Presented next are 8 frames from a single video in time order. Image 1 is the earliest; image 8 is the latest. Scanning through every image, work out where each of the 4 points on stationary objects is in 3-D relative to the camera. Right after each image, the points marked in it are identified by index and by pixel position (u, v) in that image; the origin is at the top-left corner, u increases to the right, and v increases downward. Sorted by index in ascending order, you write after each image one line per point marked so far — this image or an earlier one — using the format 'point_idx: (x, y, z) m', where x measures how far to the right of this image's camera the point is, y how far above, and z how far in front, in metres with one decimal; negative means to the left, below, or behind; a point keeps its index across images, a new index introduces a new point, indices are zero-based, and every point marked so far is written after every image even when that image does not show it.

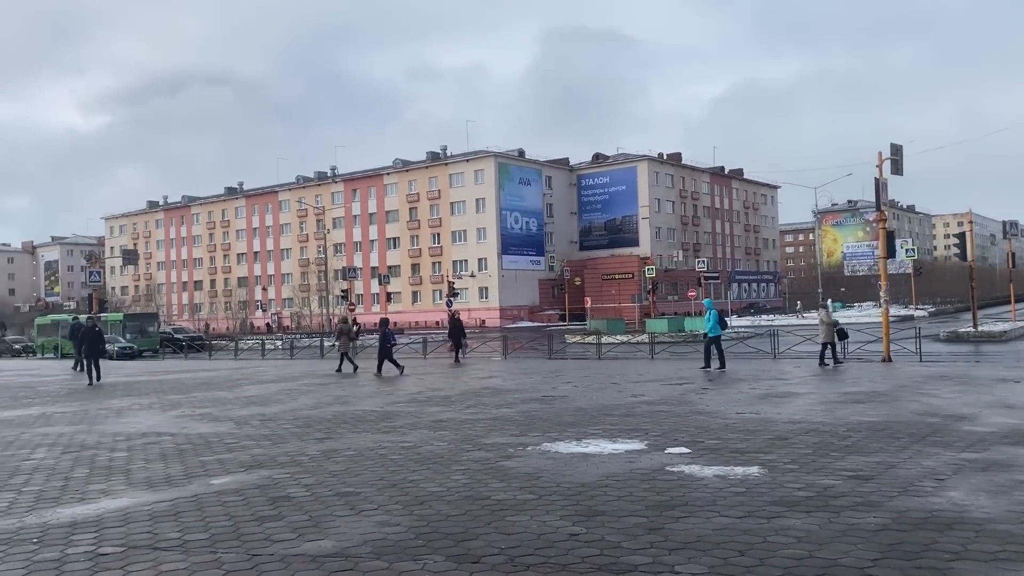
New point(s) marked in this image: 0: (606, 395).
0: (+1.7, -1.9, +14.9) m
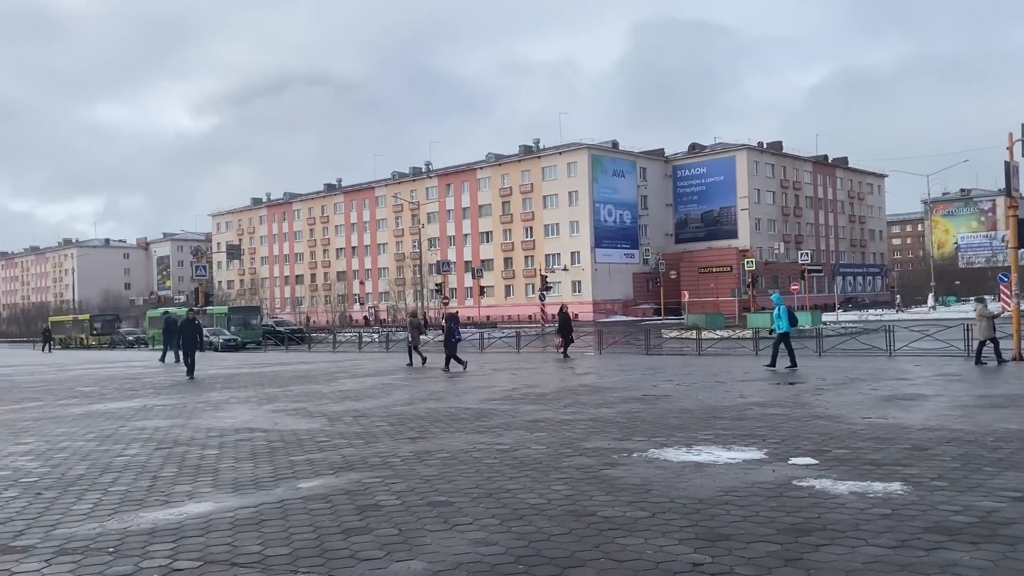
0: (+3.3, -1.8, +14.0) m
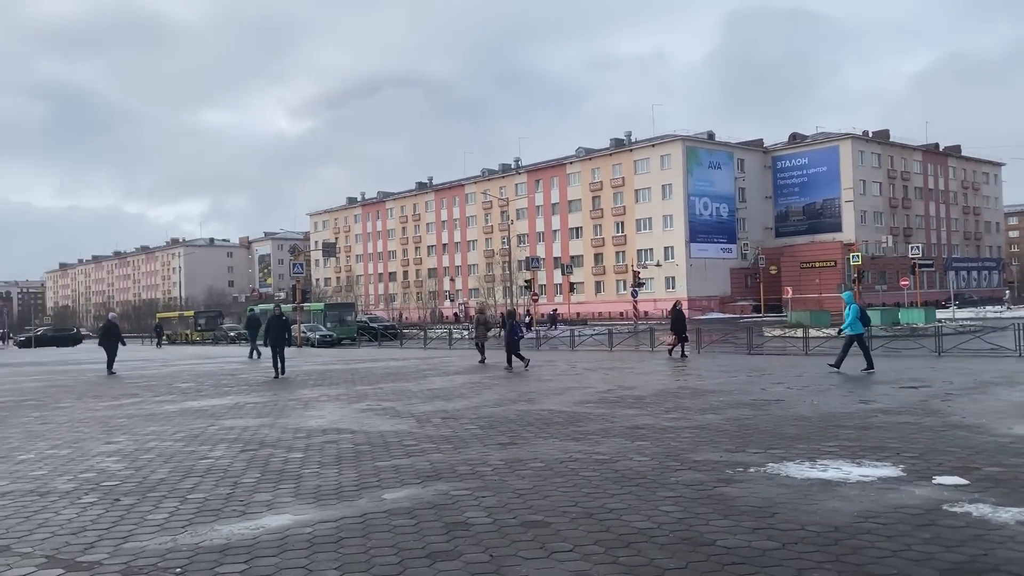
0: (+4.8, -1.7, +12.8) m
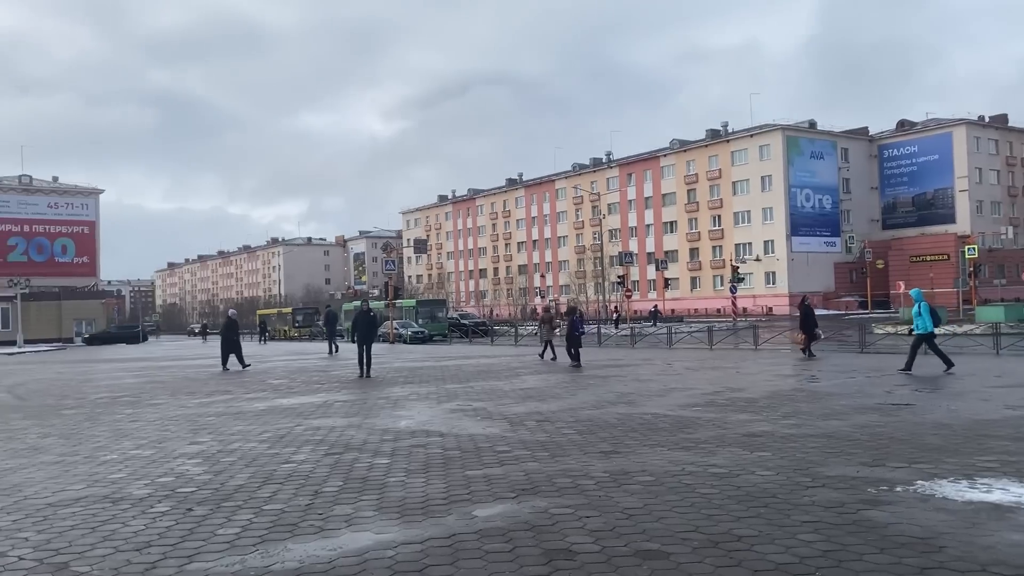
0: (+6.2, -1.6, +11.4) m
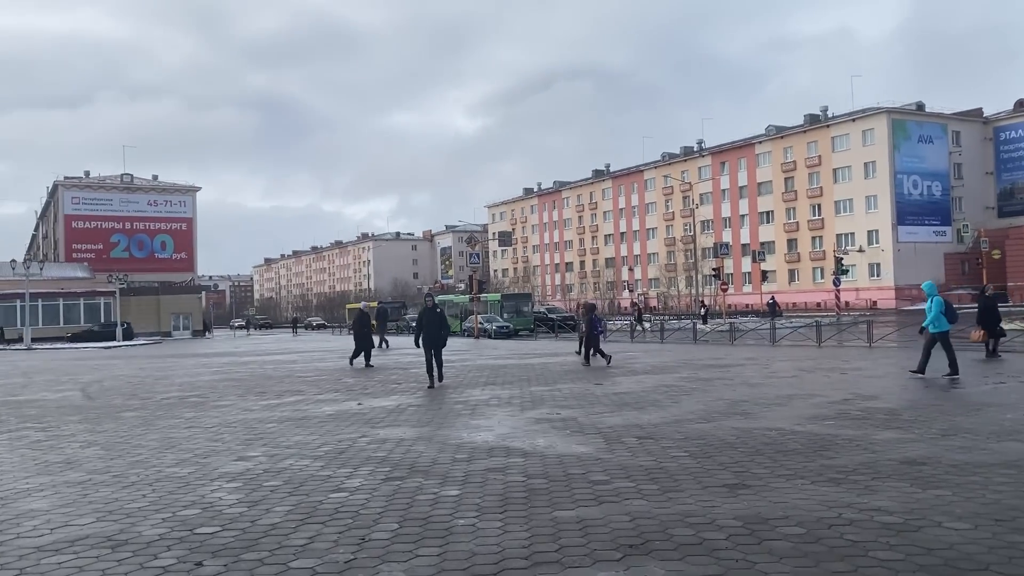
0: (+7.3, -1.5, +9.1) m
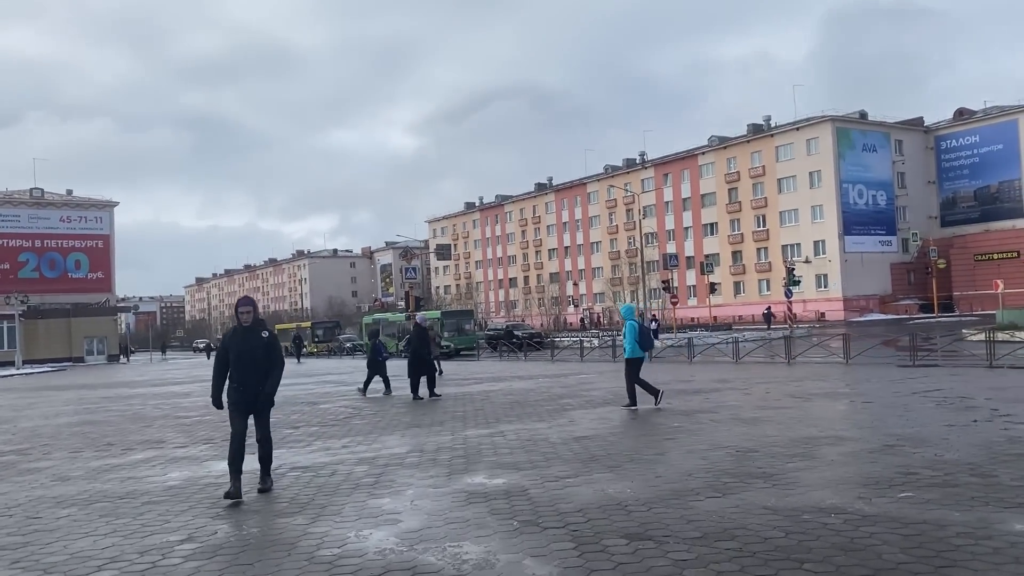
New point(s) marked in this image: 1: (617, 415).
0: (+6.6, -1.5, +6.1) m
1: (+1.6, -1.9, +13.0) m
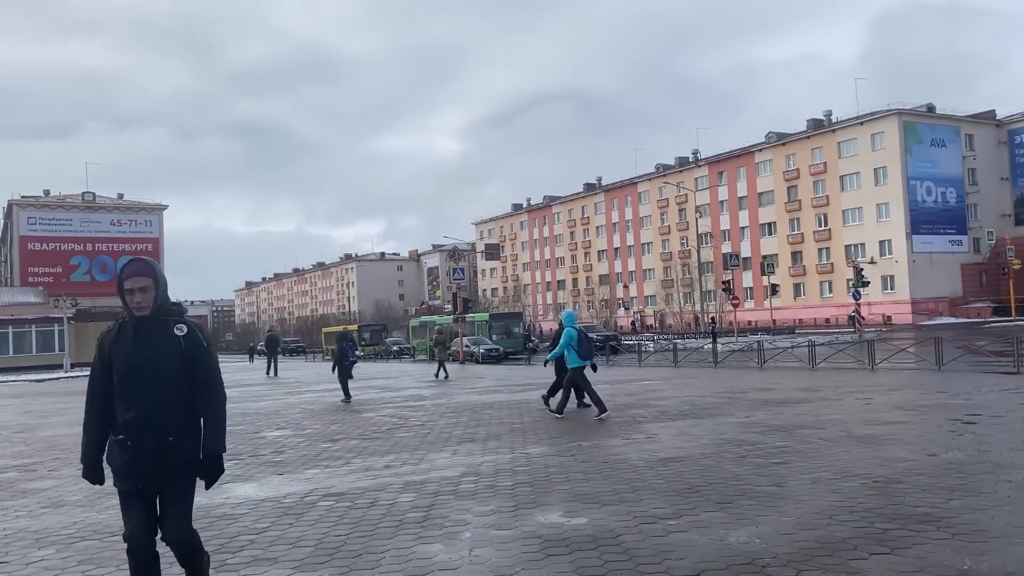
0: (+7.2, -1.3, +4.0) m
1: (+2.5, -1.9, +11.2) m
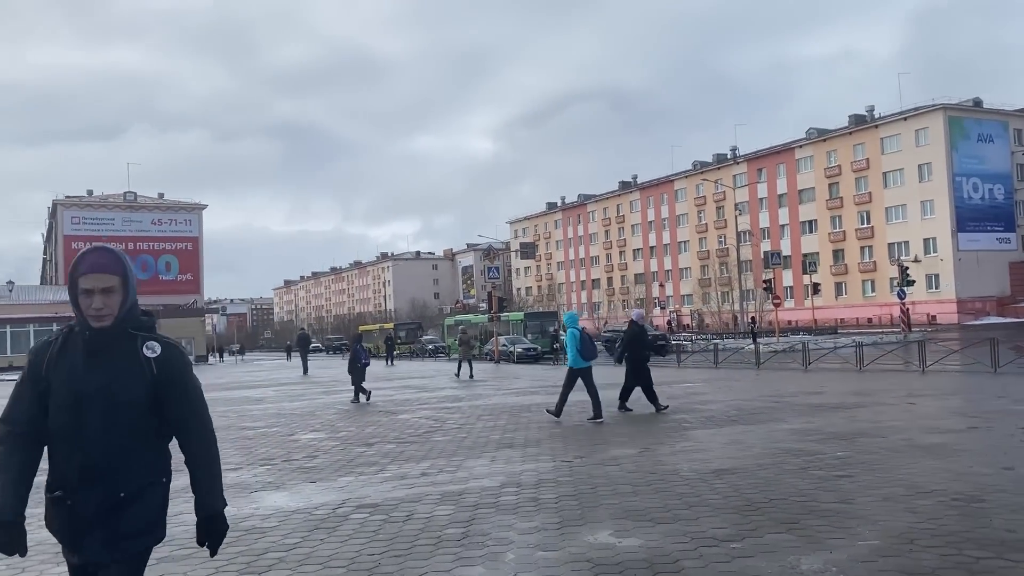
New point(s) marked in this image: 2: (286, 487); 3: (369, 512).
0: (+7.4, -1.4, +3.3) m
1: (+3.0, -1.9, +10.6) m
2: (-2.2, -2.0, +8.6) m
3: (-1.2, -1.9, +7.1) m
